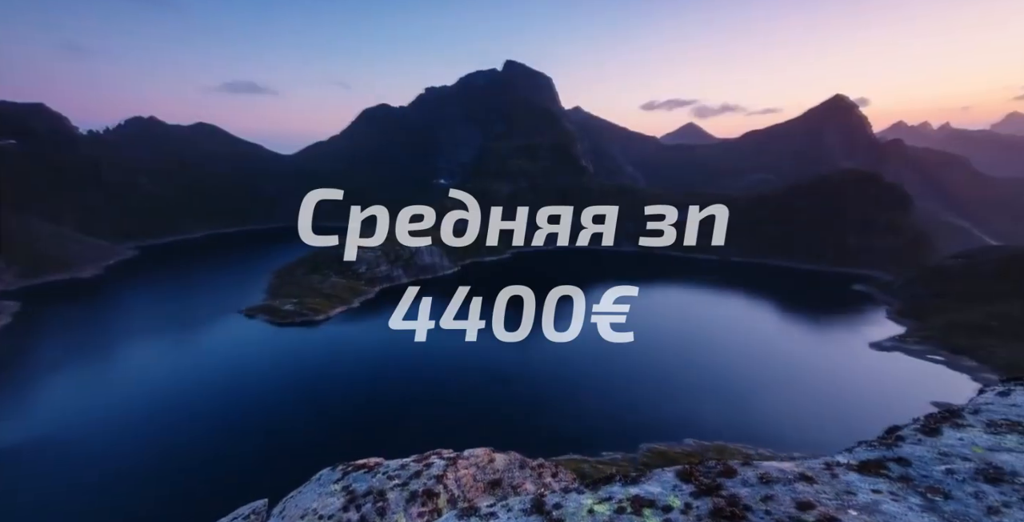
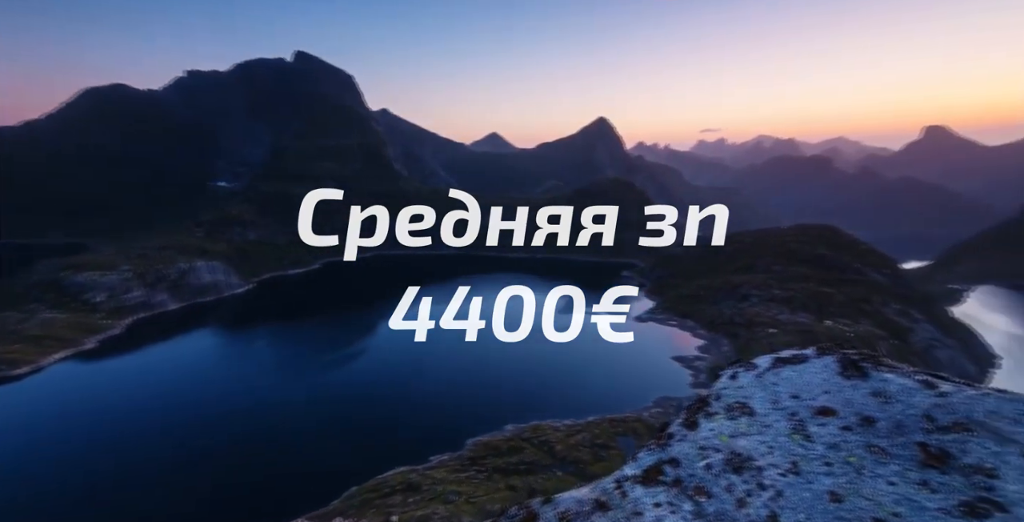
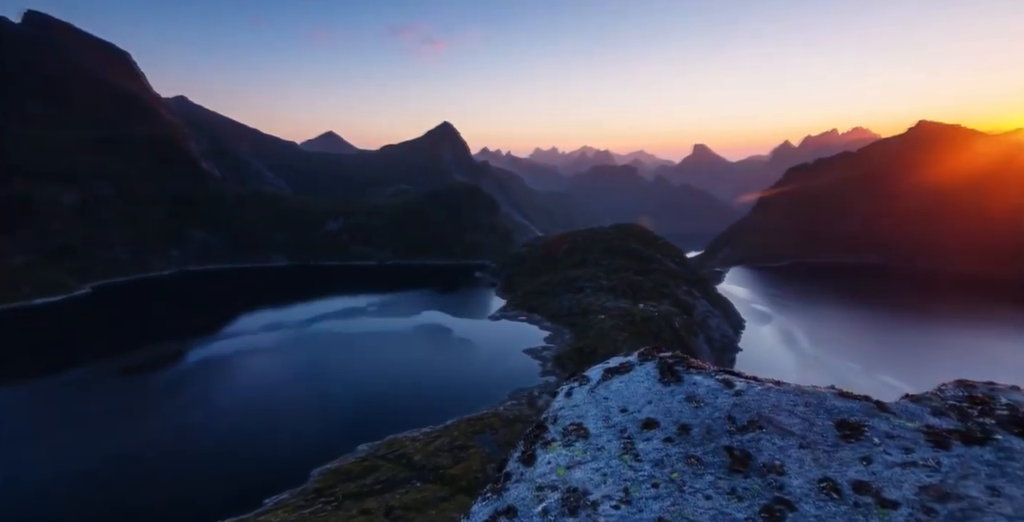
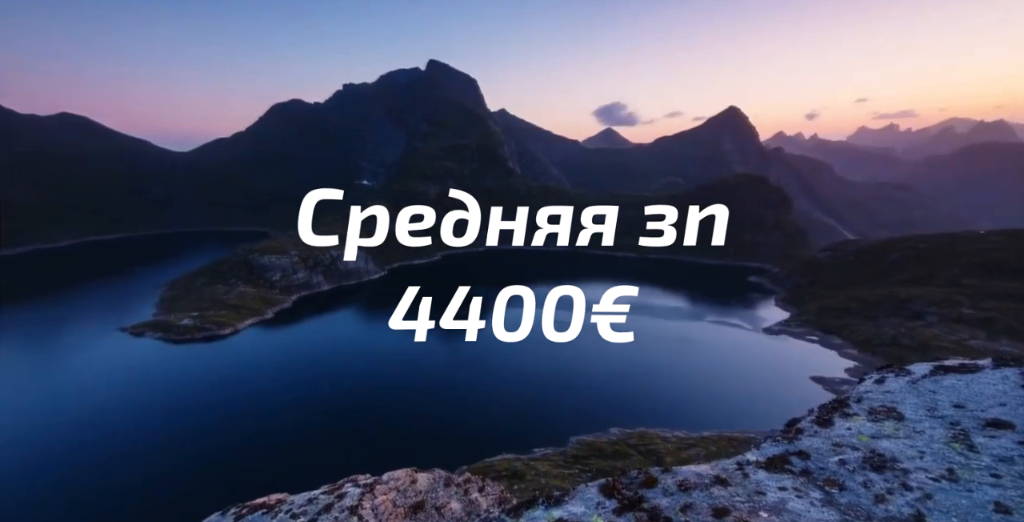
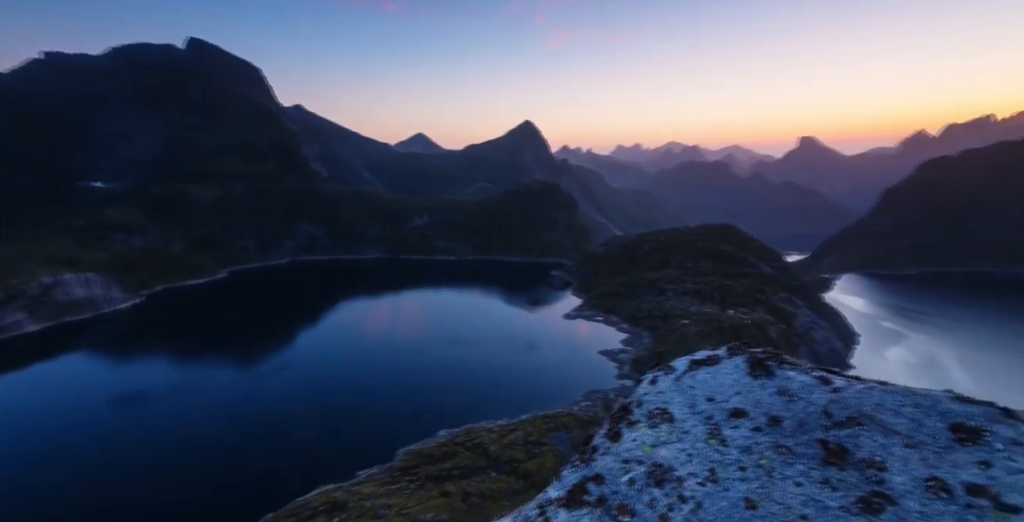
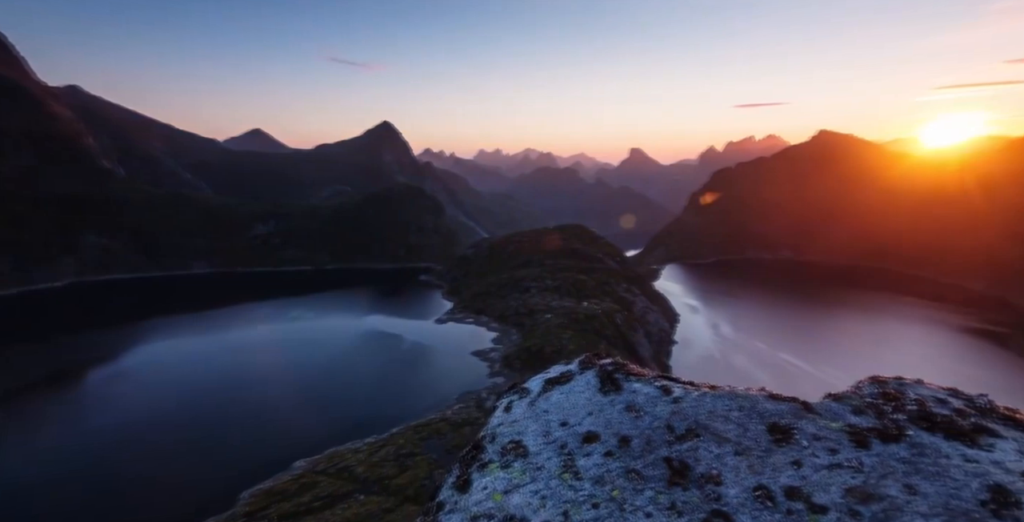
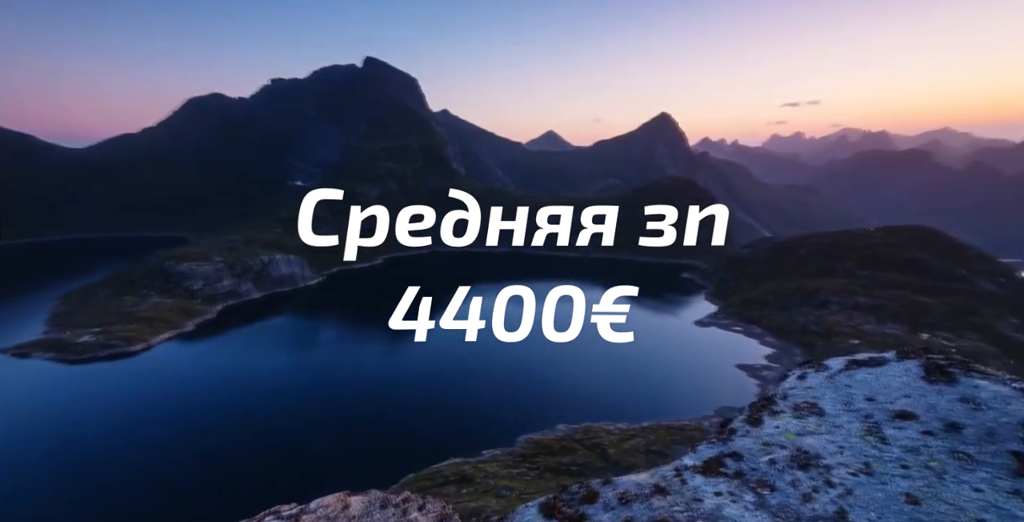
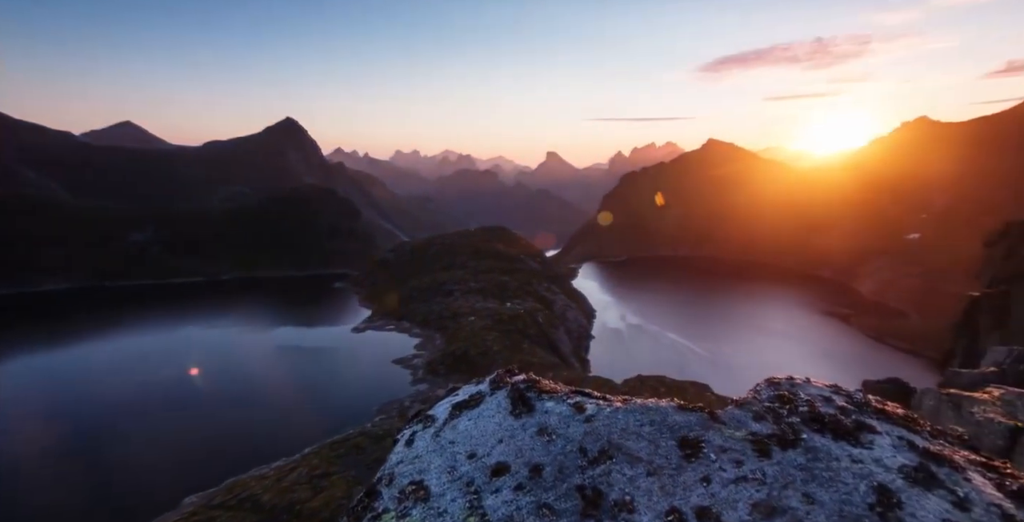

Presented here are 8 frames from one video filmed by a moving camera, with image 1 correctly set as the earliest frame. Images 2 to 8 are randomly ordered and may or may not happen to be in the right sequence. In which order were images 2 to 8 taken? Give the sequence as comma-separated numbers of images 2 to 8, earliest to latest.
4, 7, 2, 5, 3, 6, 8
